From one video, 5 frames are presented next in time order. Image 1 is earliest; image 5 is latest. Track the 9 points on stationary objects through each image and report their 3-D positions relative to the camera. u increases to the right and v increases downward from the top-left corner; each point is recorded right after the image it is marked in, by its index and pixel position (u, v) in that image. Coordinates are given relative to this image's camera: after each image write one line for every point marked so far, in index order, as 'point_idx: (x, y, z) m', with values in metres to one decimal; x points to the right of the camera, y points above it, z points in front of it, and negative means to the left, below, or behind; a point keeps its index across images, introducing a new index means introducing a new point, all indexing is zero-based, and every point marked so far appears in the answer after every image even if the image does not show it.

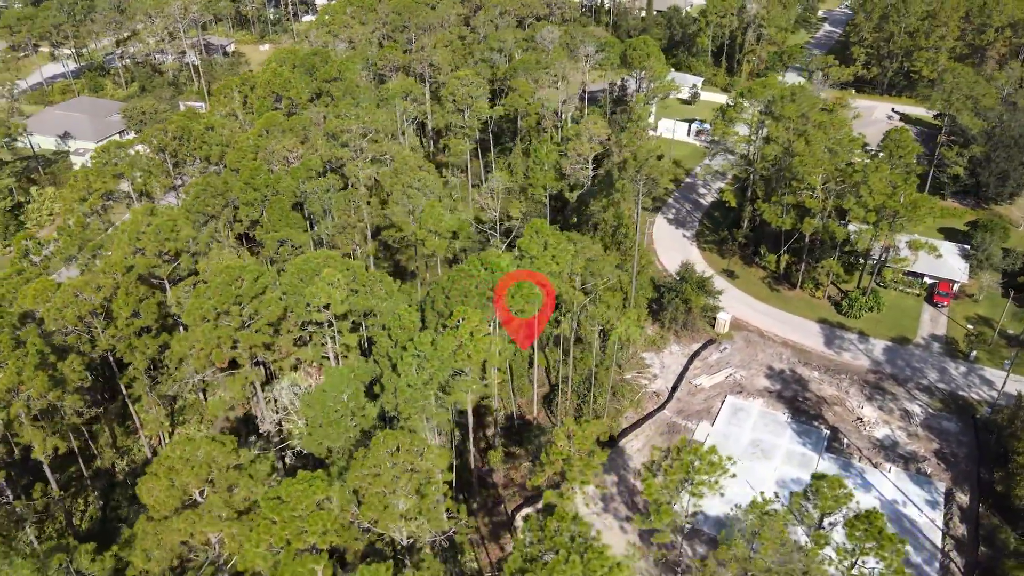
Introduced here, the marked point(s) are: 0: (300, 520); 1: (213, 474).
0: (-4.8, -5.4, +16.9) m
1: (-7.3, -4.6, +18.2) m
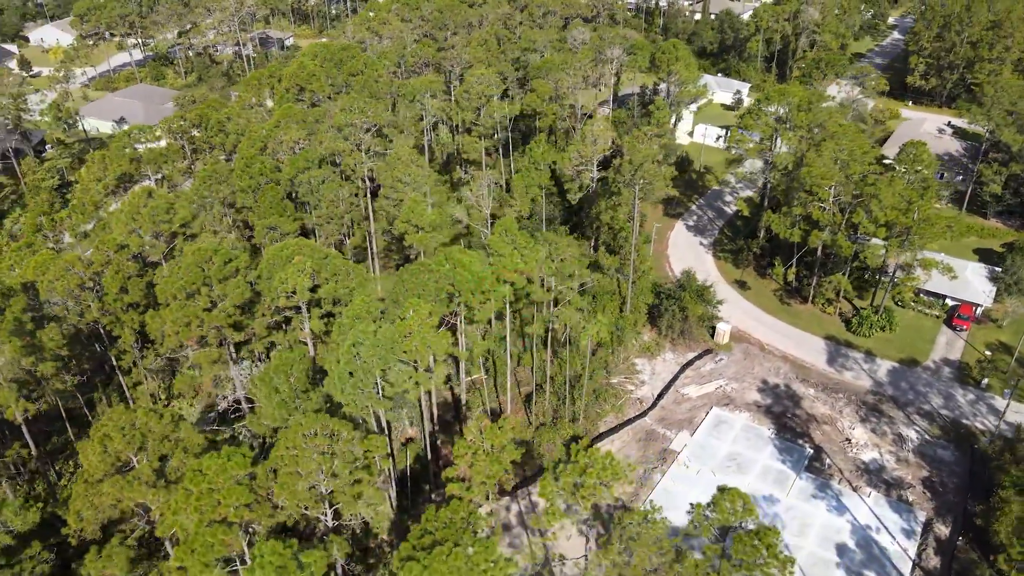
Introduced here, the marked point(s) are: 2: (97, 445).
0: (-7.1, -5.0, +17.7) m
1: (-9.5, -4.0, +19.2) m
2: (-10.5, -3.9, +18.7) m
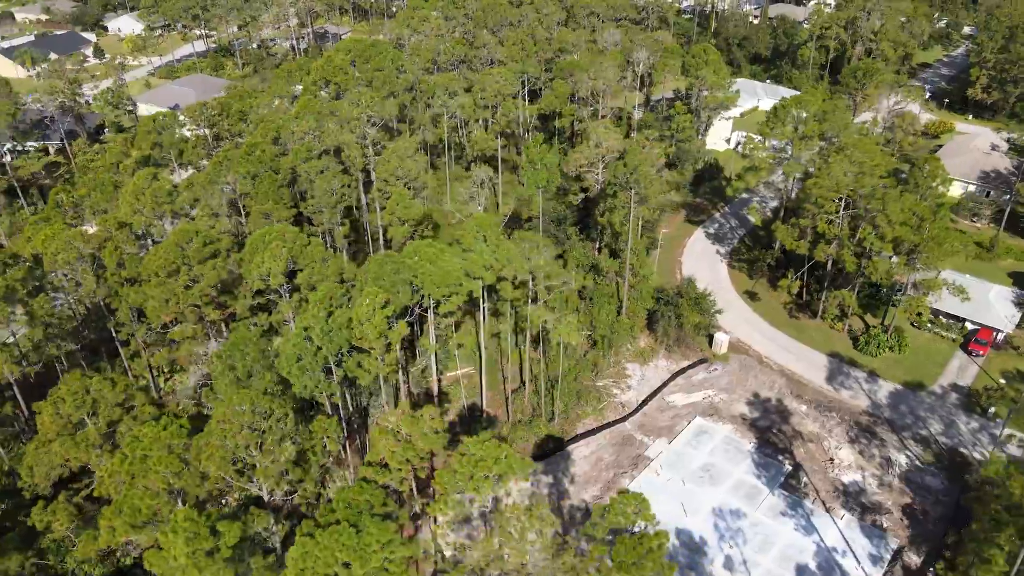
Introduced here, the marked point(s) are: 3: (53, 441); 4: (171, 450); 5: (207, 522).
0: (-9.2, -4.4, +18.8) m
1: (-11.4, -3.3, +20.4) m
2: (-12.5, -3.2, +20.1) m
3: (-12.3, -4.1, +19.9) m
4: (-8.8, -4.2, +19.2) m
5: (-7.4, -5.7, +17.9) m
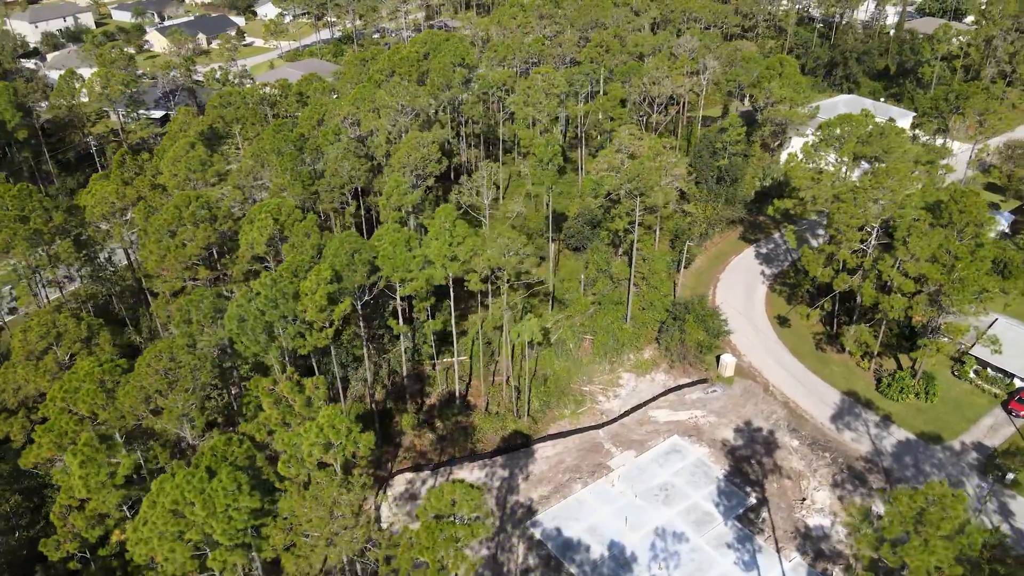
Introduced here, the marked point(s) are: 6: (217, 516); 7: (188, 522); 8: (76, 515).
0: (-12.5, -3.0, +21.3) m
1: (-14.2, -1.7, +23.3) m
2: (-15.2, -1.4, +23.2) m
3: (-15.2, -2.3, +23.0) m
4: (-12.0, -2.8, +21.7) m
5: (-10.9, -4.4, +20.1) m
6: (-6.8, -5.3, +17.2) m
7: (-7.6, -5.5, +17.4) m
8: (-11.5, -6.0, +19.7) m
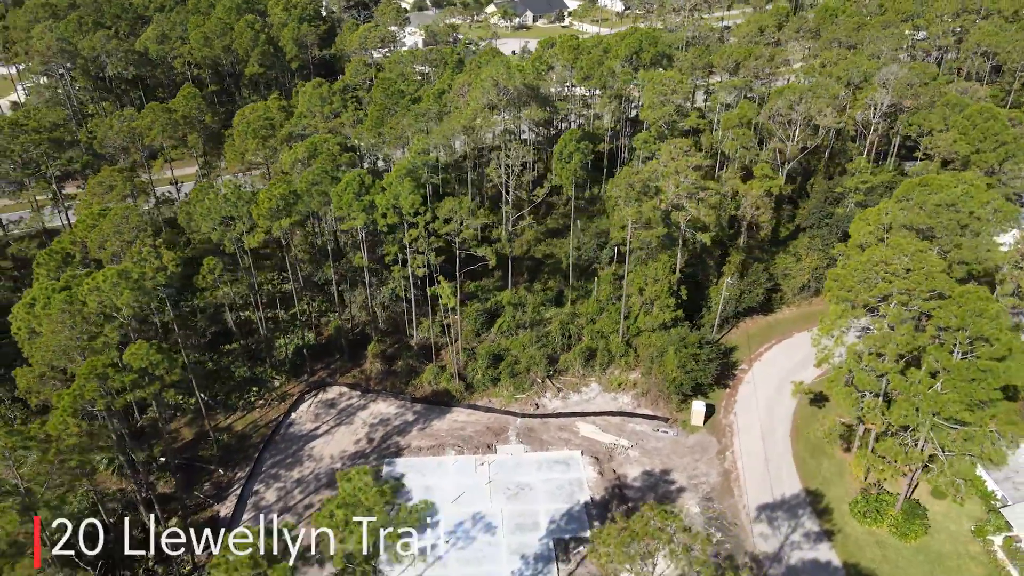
0: (-17.6, +2.7, +30.3) m
1: (-17.8, +4.2, +32.8) m
2: (-18.6, +4.8, +33.1) m
3: (-19.0, +3.9, +33.0) m
4: (-17.0, +2.6, +30.4) m
5: (-17.3, +0.9, +28.7) m
6: (-15.3, -0.9, +24.2) m
7: (-16.0, -0.9, +24.8) m
8: (-18.4, -0.4, +28.7) m
